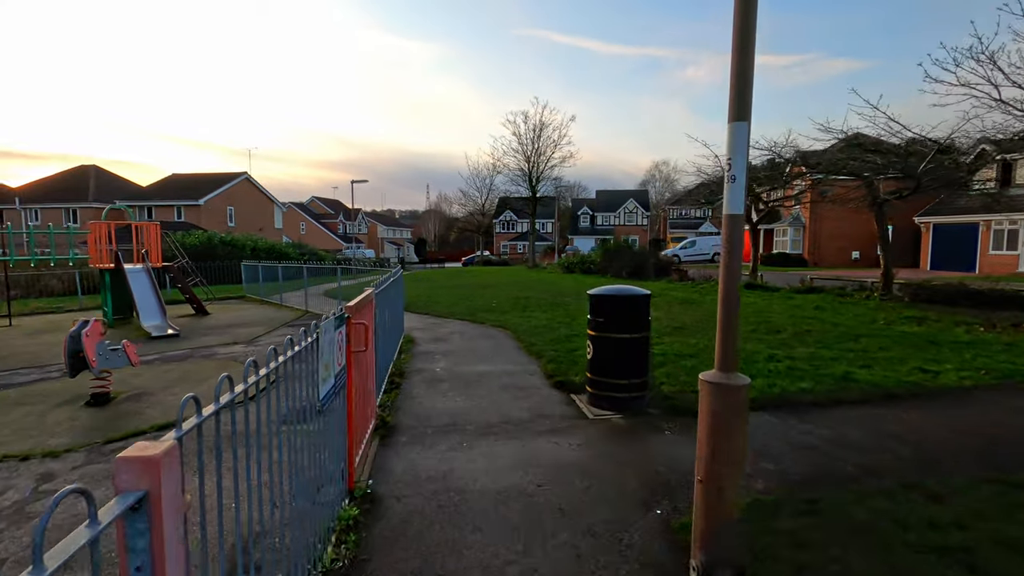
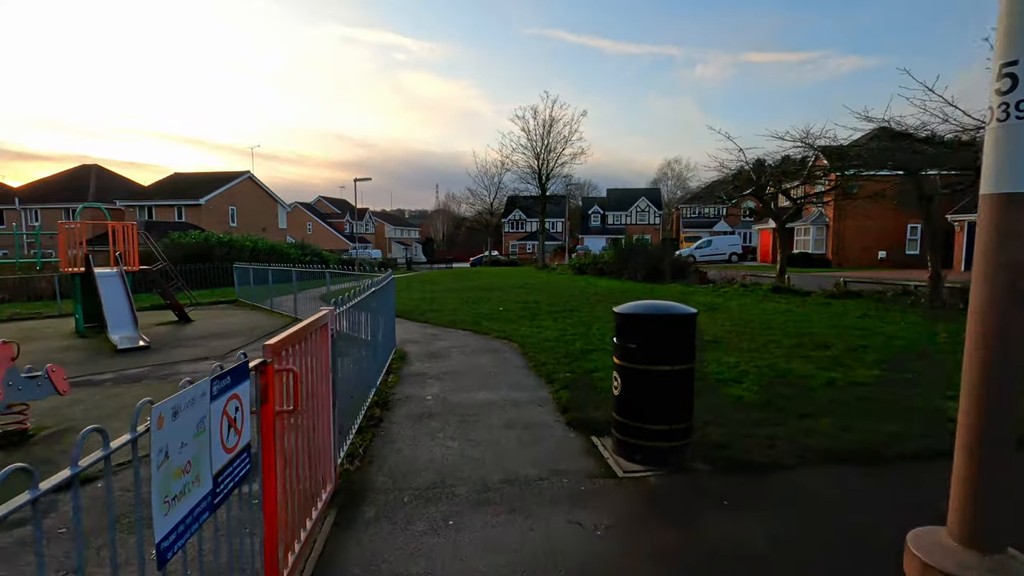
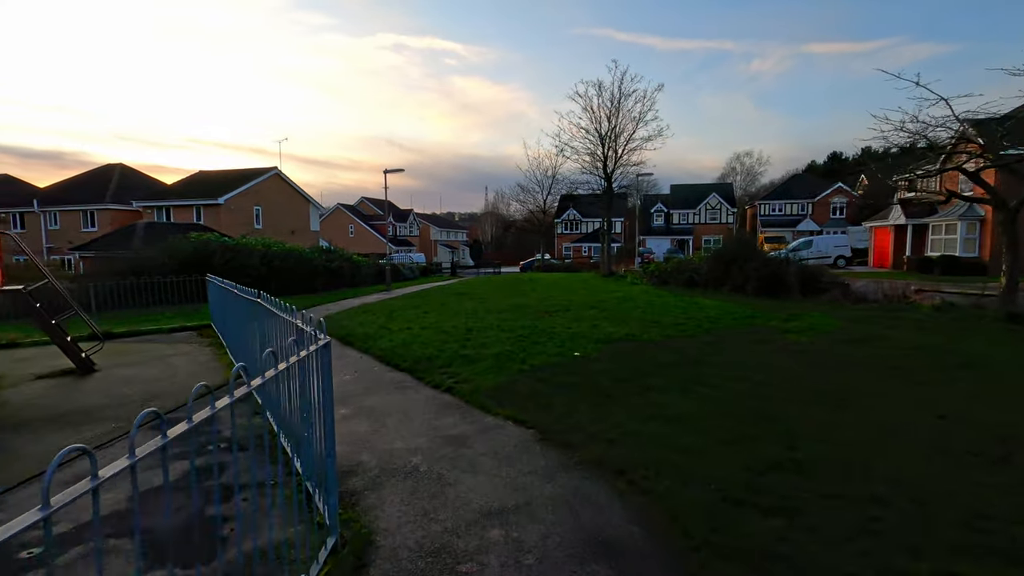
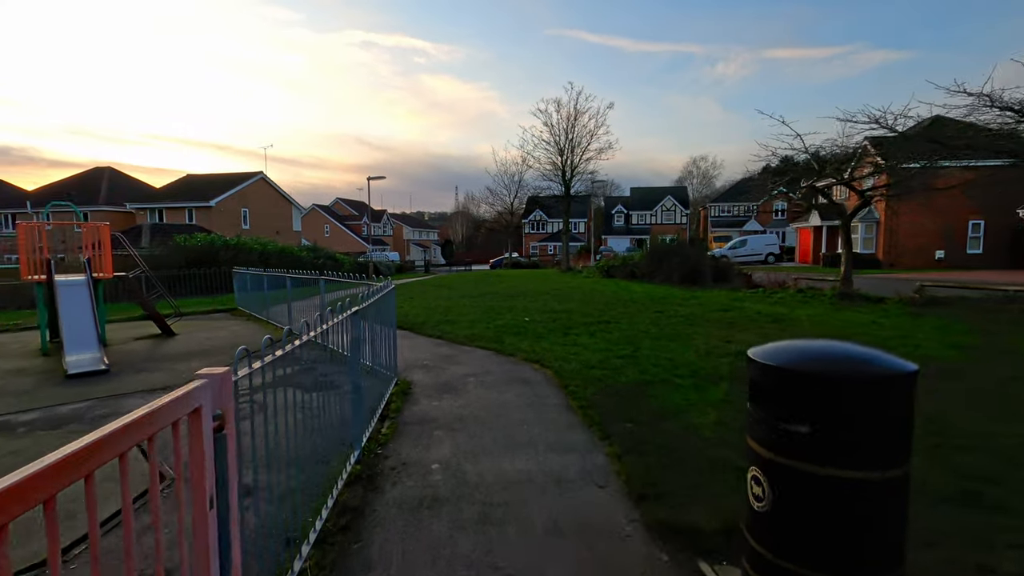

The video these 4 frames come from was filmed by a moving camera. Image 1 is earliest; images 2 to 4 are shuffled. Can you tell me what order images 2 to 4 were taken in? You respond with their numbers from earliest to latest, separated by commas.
2, 4, 3
